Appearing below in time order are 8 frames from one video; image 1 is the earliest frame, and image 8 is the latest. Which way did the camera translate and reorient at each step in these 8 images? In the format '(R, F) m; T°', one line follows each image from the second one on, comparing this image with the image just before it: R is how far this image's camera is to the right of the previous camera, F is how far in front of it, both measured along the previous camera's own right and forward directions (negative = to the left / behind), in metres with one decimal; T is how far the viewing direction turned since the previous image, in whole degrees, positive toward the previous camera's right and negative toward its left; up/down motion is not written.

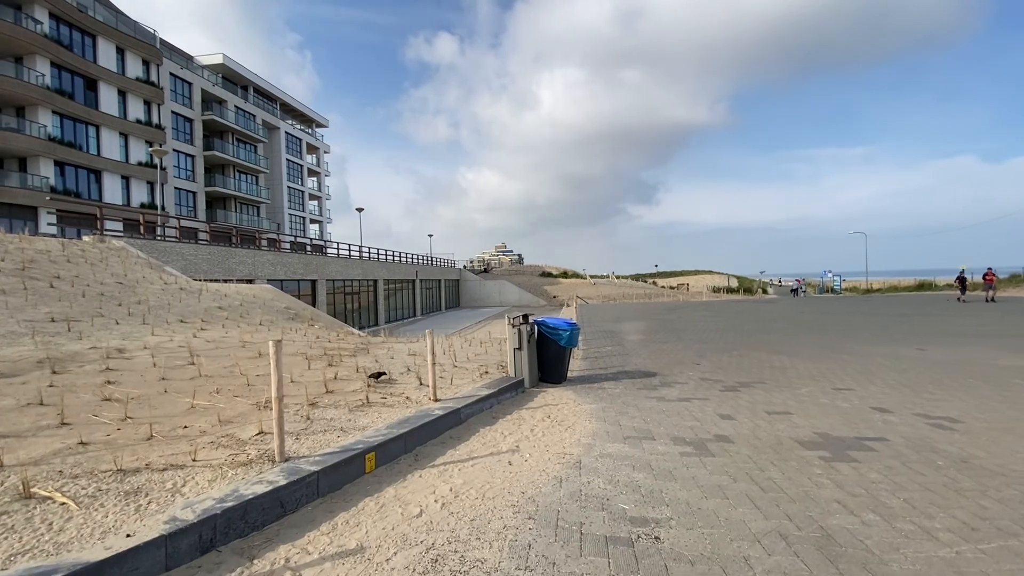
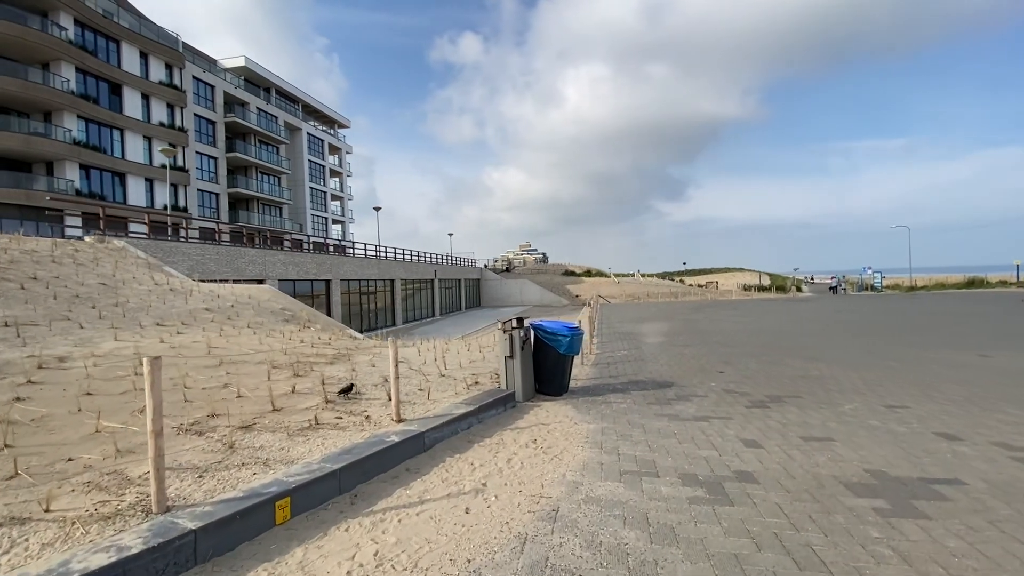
(+0.6, +1.1) m; -3°
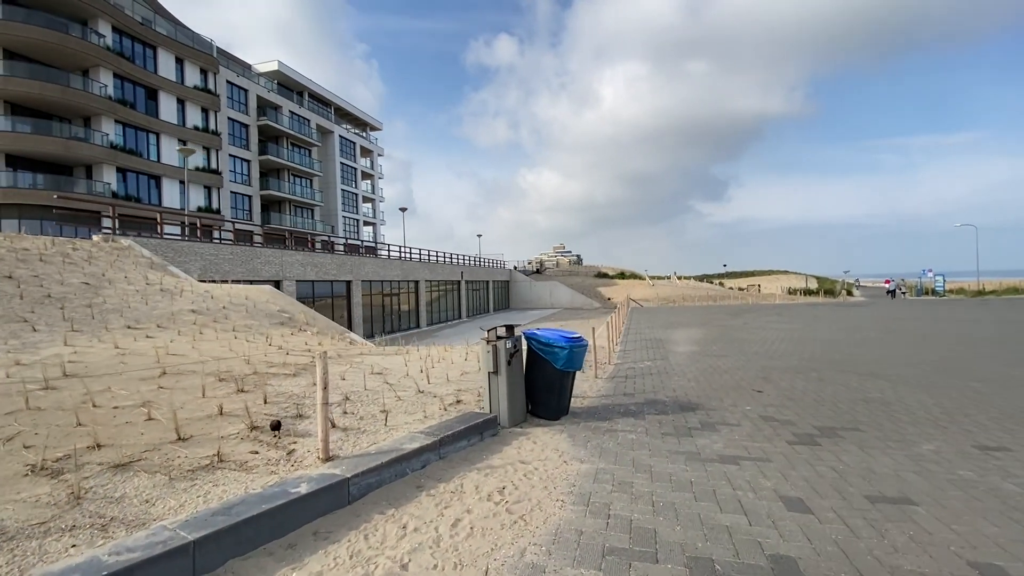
(+0.7, +1.3) m; -4°
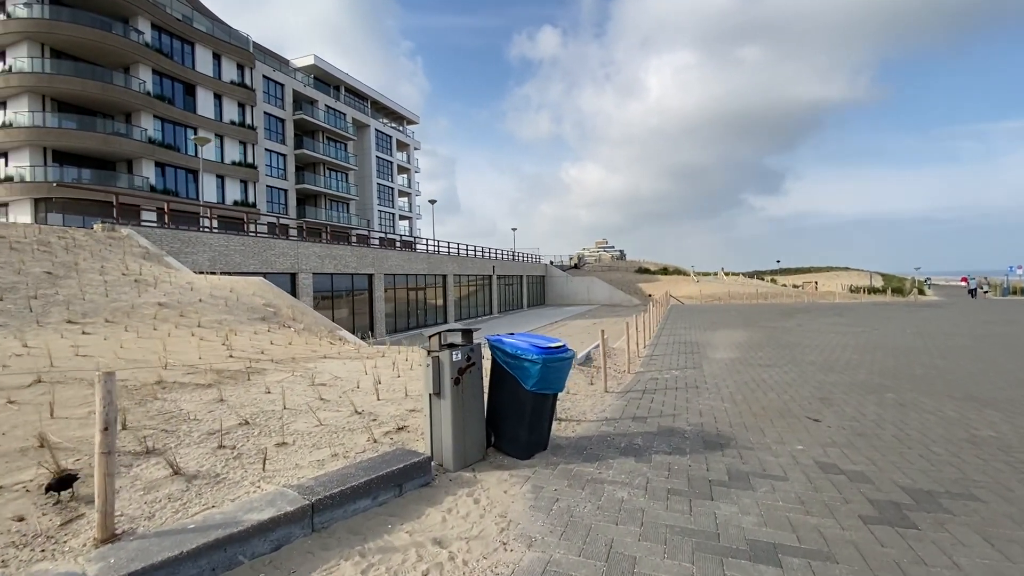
(+0.9, +1.8) m; -5°
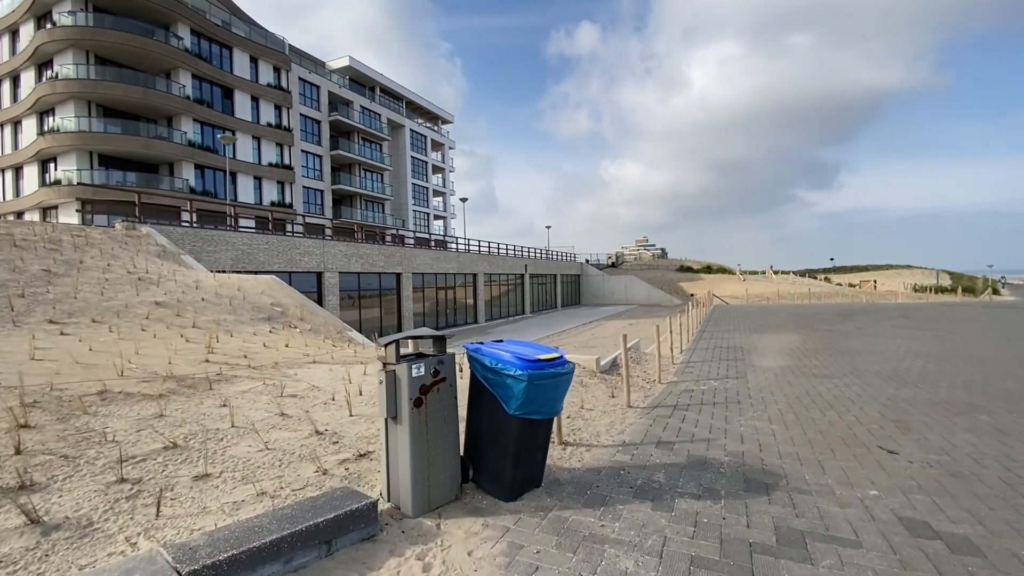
(+0.5, +1.1) m; -5°
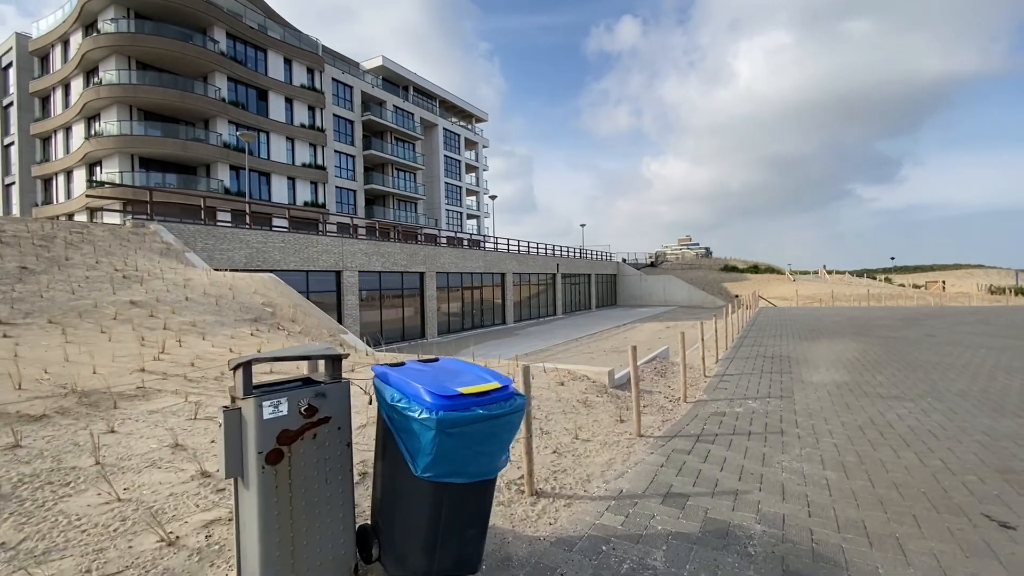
(+0.7, +1.3) m; -5°
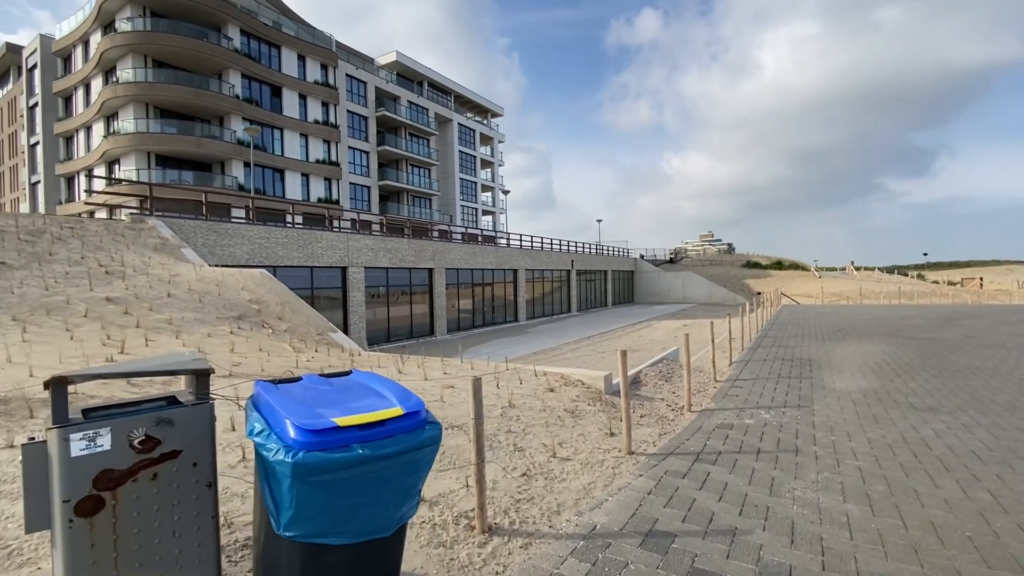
(+0.5, +0.7) m; -2°
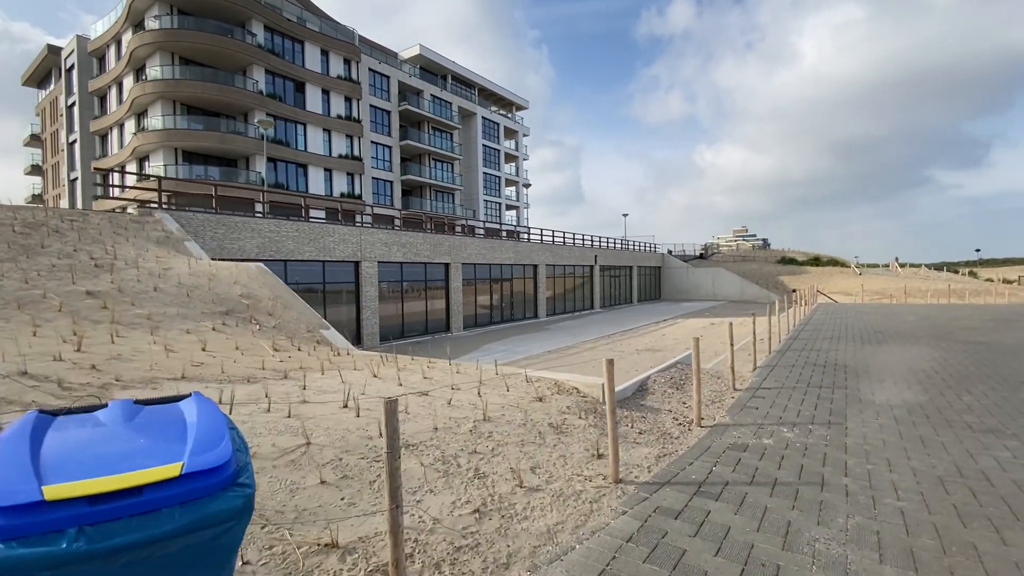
(+0.6, +0.8) m; -3°
